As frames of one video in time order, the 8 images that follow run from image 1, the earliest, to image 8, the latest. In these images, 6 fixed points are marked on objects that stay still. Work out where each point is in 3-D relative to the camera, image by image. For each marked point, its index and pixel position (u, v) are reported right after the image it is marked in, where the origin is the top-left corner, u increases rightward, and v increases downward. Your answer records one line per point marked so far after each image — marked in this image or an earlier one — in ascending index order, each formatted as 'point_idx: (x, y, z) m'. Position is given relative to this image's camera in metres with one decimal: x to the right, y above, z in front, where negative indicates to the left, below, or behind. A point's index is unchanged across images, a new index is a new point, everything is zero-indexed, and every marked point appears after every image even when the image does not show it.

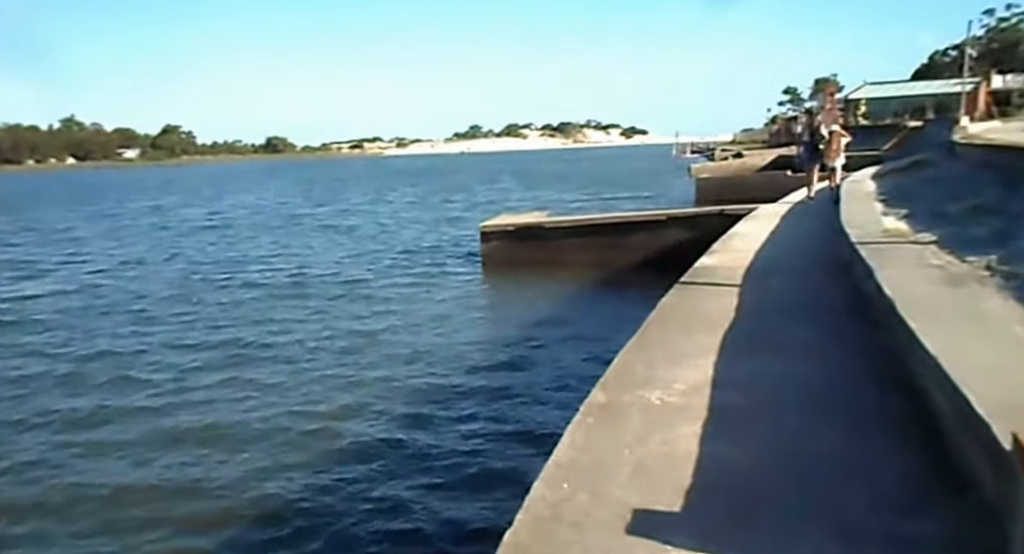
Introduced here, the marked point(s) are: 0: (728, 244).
0: (+3.0, +0.5, +11.7) m
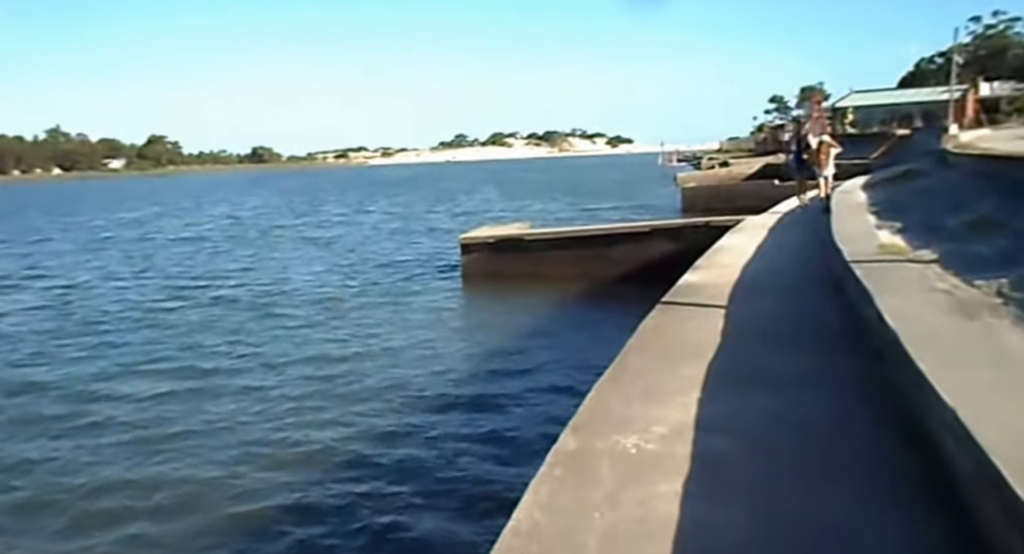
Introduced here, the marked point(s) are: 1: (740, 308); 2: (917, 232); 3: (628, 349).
0: (+2.7, +0.3, +11.2) m
1: (+2.1, -0.3, +7.7) m
2: (+4.5, +0.5, +9.4) m
3: (+0.9, -0.5, +6.2) m
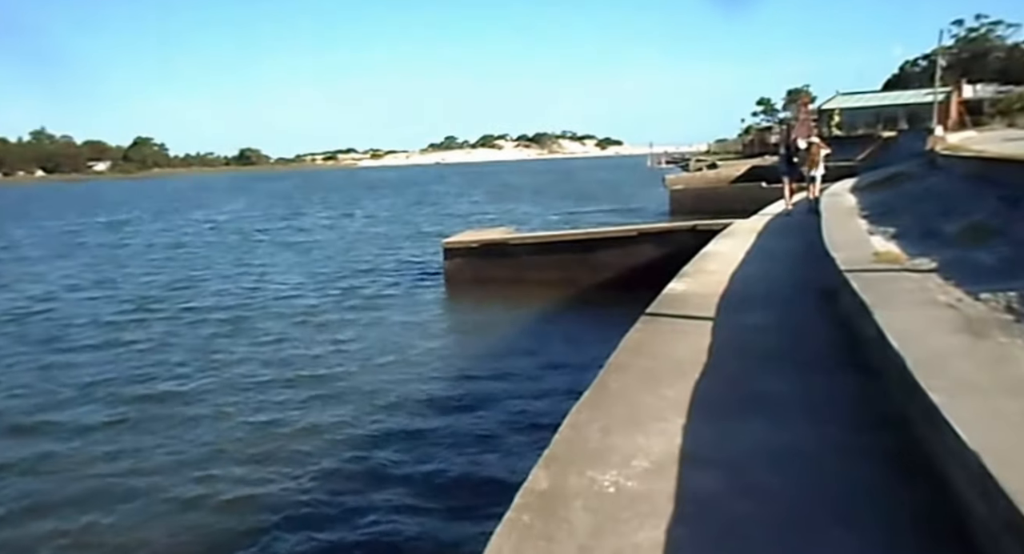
0: (+2.4, +0.2, +10.8) m
1: (+1.9, -0.4, +7.3) m
2: (+4.3, +0.4, +9.0) m
3: (+0.7, -0.6, +5.8) m
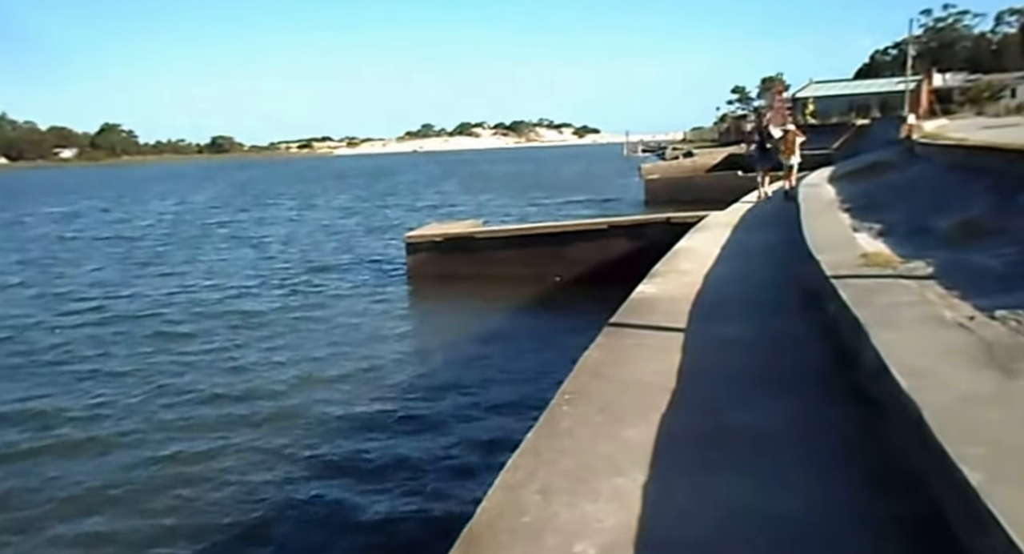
0: (+1.9, +0.2, +9.9) m
1: (+1.4, -0.5, +6.5) m
2: (+3.8, +0.4, +8.2) m
3: (+0.3, -0.7, +4.9) m
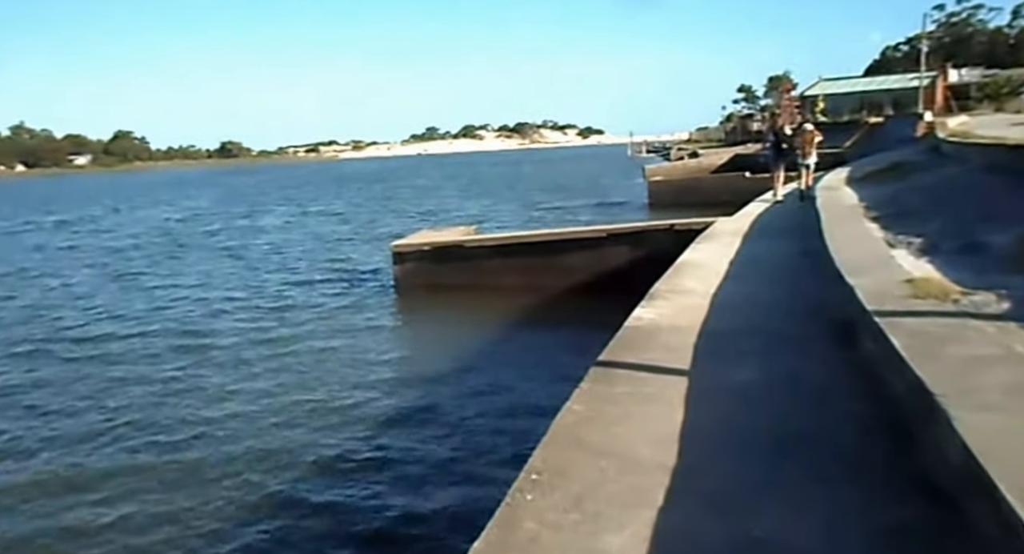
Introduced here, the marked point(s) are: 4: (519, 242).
0: (+1.7, -0.1, +8.7) m
1: (+1.2, -0.7, +5.2) m
2: (+3.6, +0.2, +6.9) m
3: (0.0, -0.9, +3.7) m
4: (+0.1, +0.7, +17.1) m
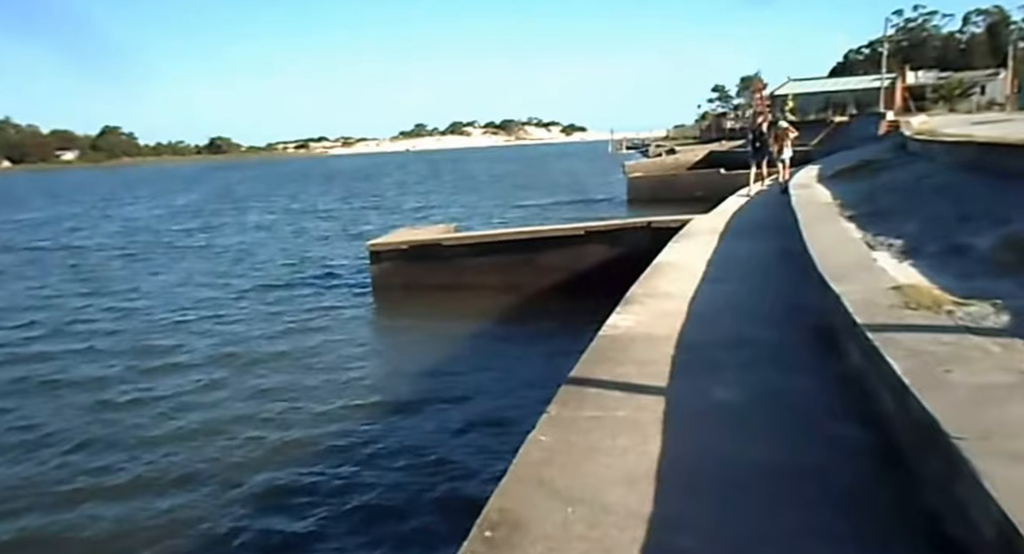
0: (+1.4, -0.1, +8.4) m
1: (+1.0, -0.7, +4.9) m
2: (+3.4, +0.2, +6.6) m
3: (-0.1, -1.0, +3.3) m
4: (-0.3, +0.7, +16.7) m
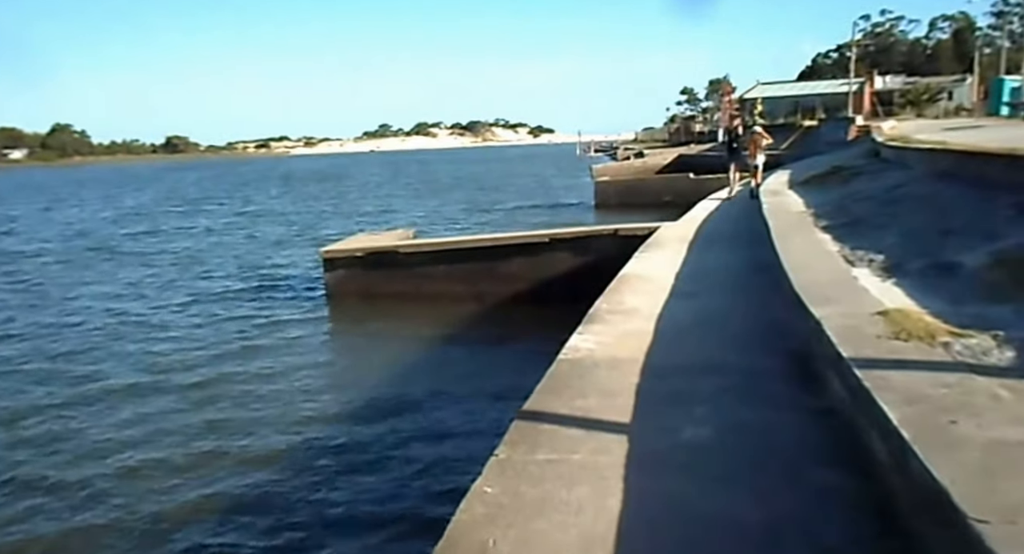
0: (+1.0, -0.2, +7.8) m
1: (+0.7, -0.9, +4.3) m
2: (+3.0, 0.0, +6.2) m
3: (-0.4, -1.1, +2.7) m
4: (-1.1, +0.5, +16.1) m
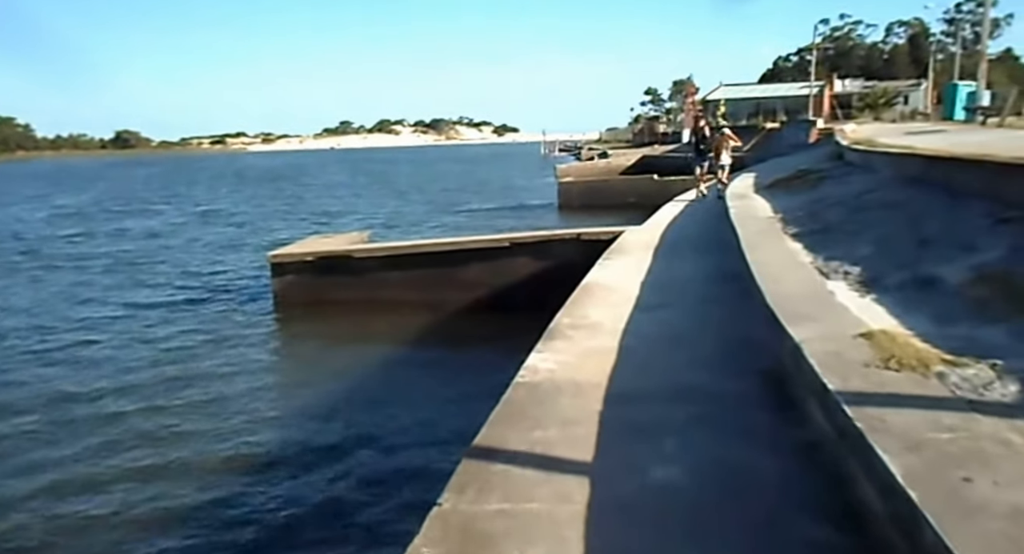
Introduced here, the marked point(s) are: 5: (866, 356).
0: (+0.6, -0.3, +7.3) m
1: (+0.5, -1.0, +3.8) m
2: (+2.7, -0.1, +5.8) m
3: (-0.5, -1.2, +2.2) m
4: (-1.8, +0.5, +15.5) m
5: (+1.7, -0.4, +4.1) m
